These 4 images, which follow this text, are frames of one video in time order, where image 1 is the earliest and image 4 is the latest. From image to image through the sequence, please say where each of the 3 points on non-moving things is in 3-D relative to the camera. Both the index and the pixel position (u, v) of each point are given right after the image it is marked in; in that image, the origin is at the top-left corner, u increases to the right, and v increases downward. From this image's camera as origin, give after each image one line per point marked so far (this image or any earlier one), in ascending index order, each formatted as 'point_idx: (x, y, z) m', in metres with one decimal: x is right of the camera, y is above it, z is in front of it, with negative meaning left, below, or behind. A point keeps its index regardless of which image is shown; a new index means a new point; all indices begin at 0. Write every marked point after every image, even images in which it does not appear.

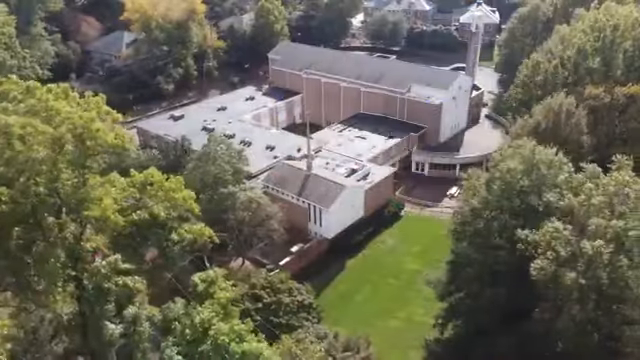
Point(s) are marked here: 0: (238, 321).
0: (-2.7, -4.8, +20.0) m
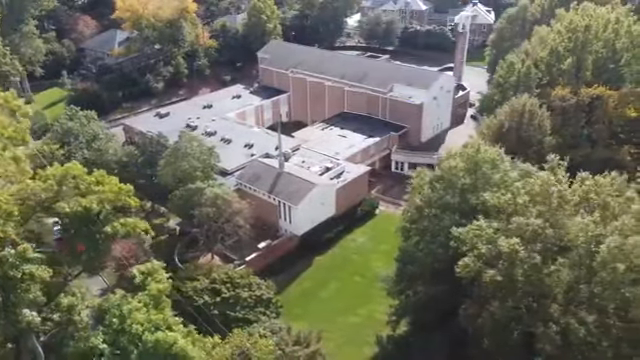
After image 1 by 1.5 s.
0: (-5.2, -4.6, +20.7) m
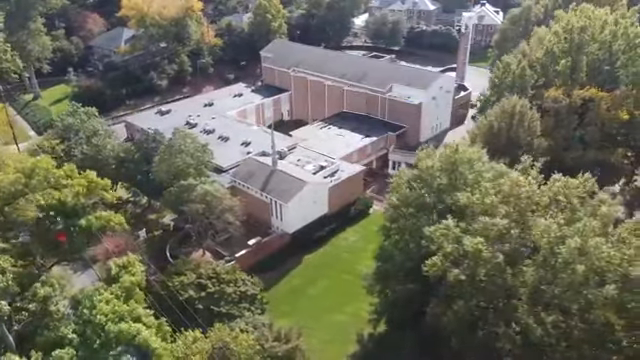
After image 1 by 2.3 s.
0: (-6.3, -4.5, +21.1) m
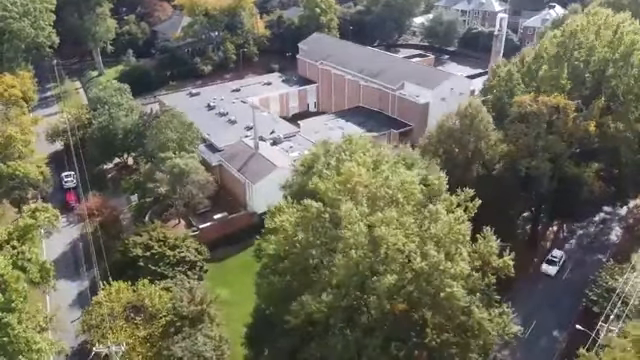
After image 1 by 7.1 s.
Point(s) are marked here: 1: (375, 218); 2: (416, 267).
0: (-11.9, -2.7, +24.7) m
1: (+1.8, -1.2, +19.4) m
2: (+3.0, -2.7, +18.7) m
